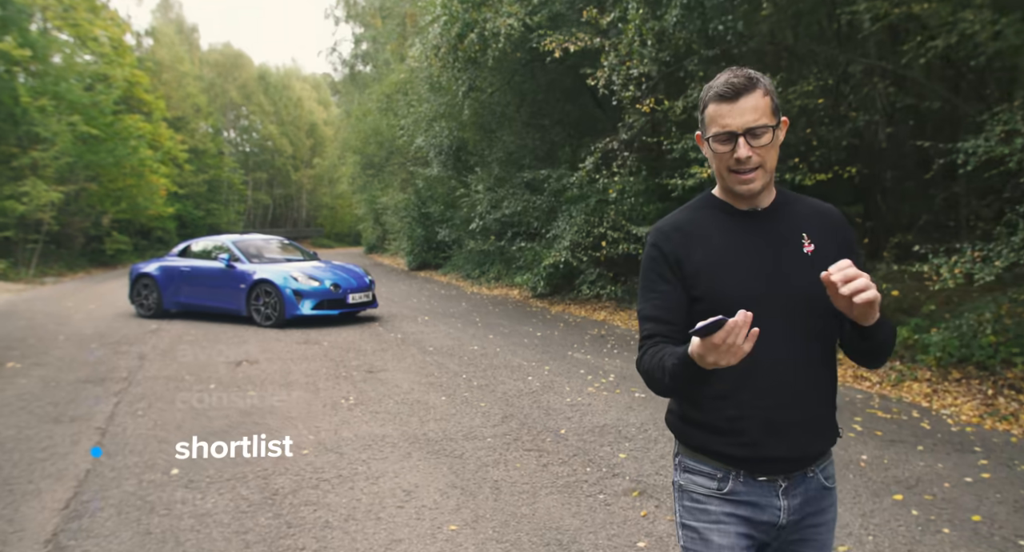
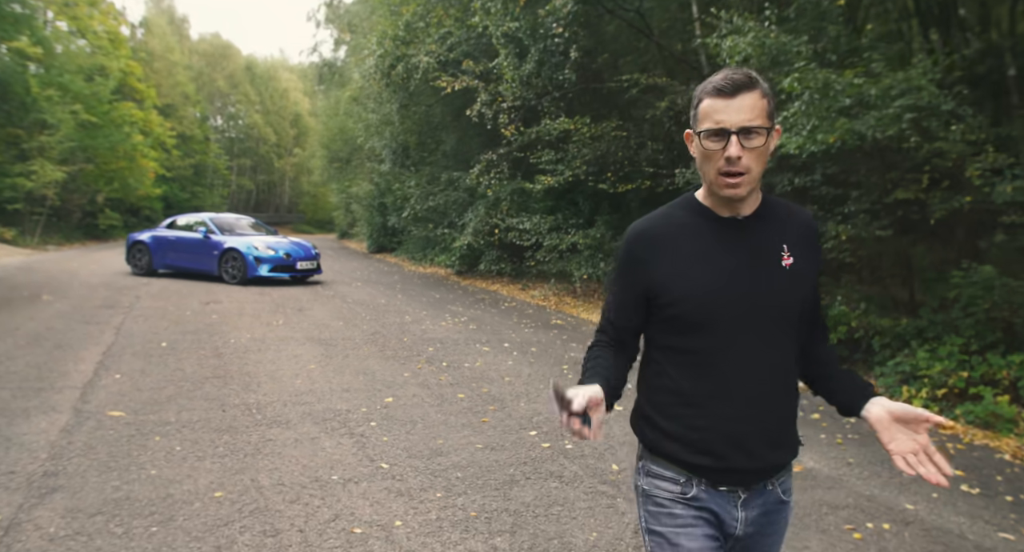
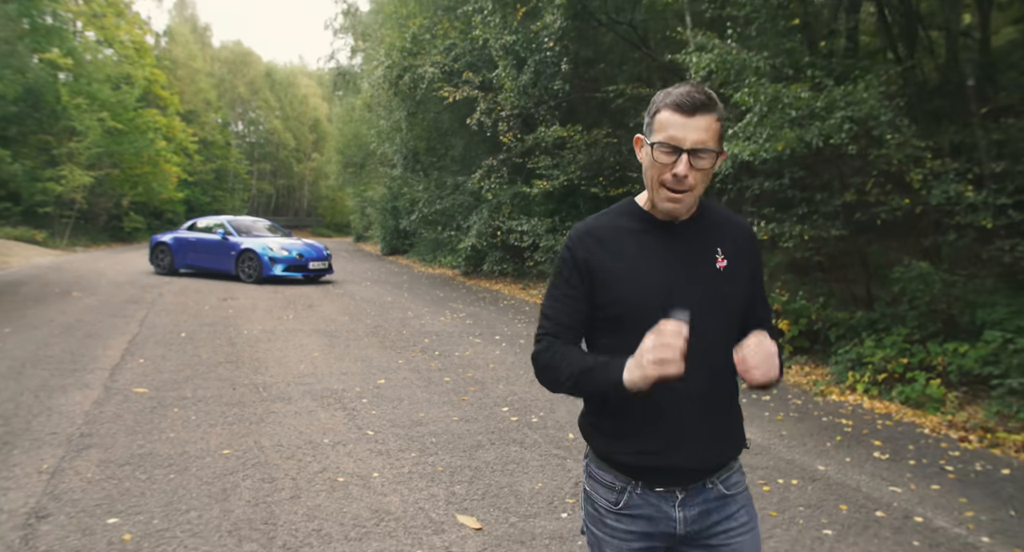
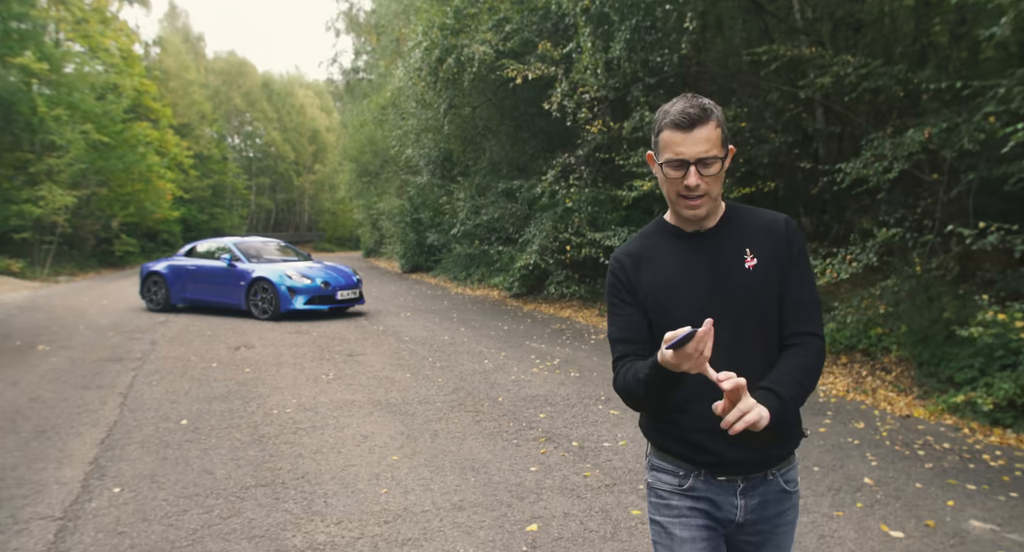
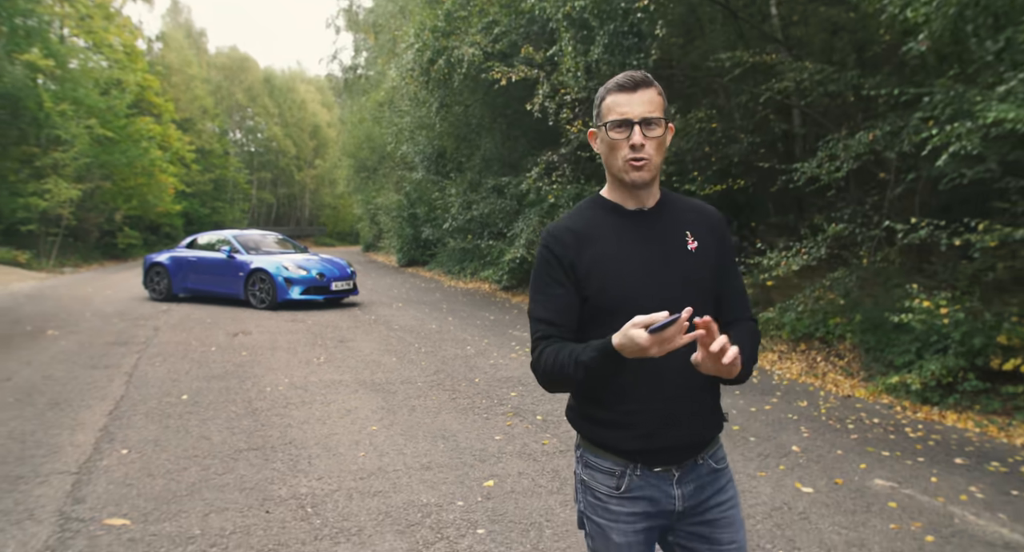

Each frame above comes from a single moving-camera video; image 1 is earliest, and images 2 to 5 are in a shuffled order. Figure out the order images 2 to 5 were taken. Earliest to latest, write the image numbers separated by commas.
4, 5, 2, 3
